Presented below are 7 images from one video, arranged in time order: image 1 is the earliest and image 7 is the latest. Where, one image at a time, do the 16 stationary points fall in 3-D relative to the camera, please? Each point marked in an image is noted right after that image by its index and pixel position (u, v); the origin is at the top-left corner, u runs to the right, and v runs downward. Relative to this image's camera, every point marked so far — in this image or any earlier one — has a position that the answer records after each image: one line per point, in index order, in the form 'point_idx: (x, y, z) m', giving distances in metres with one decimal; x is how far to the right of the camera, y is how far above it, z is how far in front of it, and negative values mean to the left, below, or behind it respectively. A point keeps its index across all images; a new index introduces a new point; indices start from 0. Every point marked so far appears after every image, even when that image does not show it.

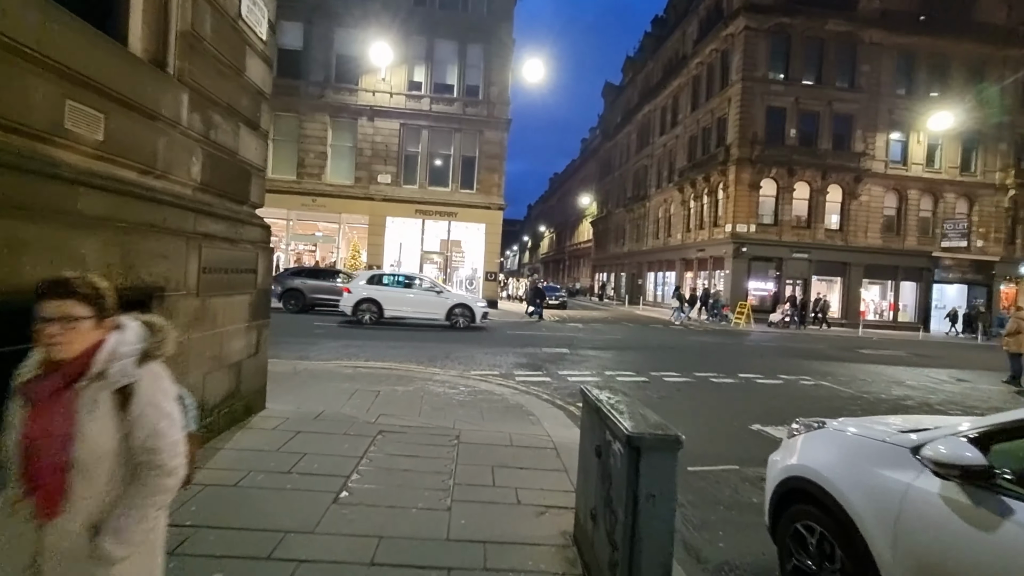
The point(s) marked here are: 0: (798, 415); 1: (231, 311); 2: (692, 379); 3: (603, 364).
0: (+5.0, -2.2, +9.0) m
1: (-3.3, -0.3, +6.0) m
2: (+4.1, -2.1, +11.6) m
3: (+2.4, -2.0, +13.7) m
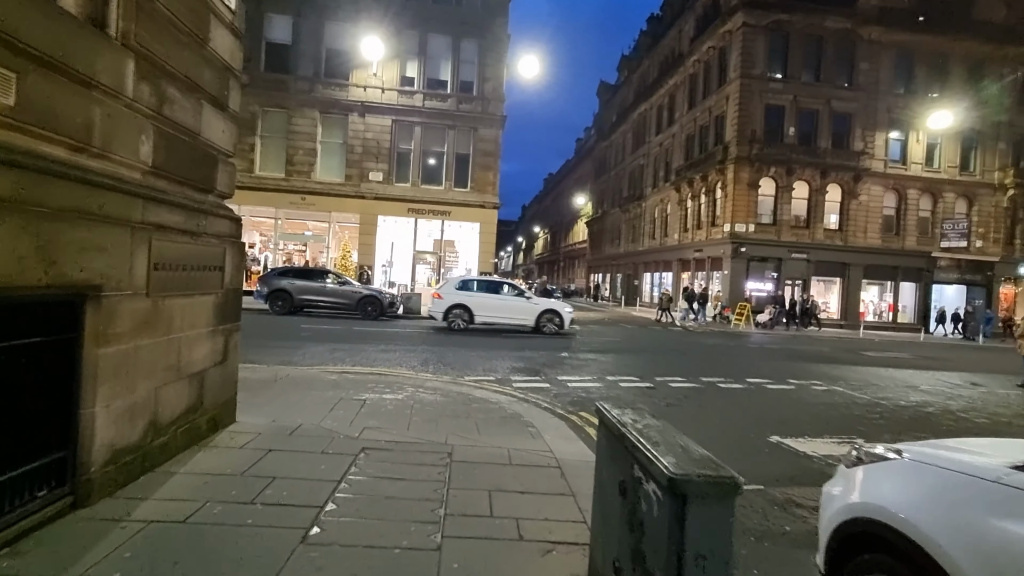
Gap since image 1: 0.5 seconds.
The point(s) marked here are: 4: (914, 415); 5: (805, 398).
0: (+5.0, -2.2, +8.3) m
1: (-3.3, -0.3, +5.3) m
2: (+4.0, -2.1, +11.0) m
3: (+2.3, -2.0, +13.0) m
4: (+7.3, -2.3, +9.3) m
5: (+5.9, -2.2, +10.3) m
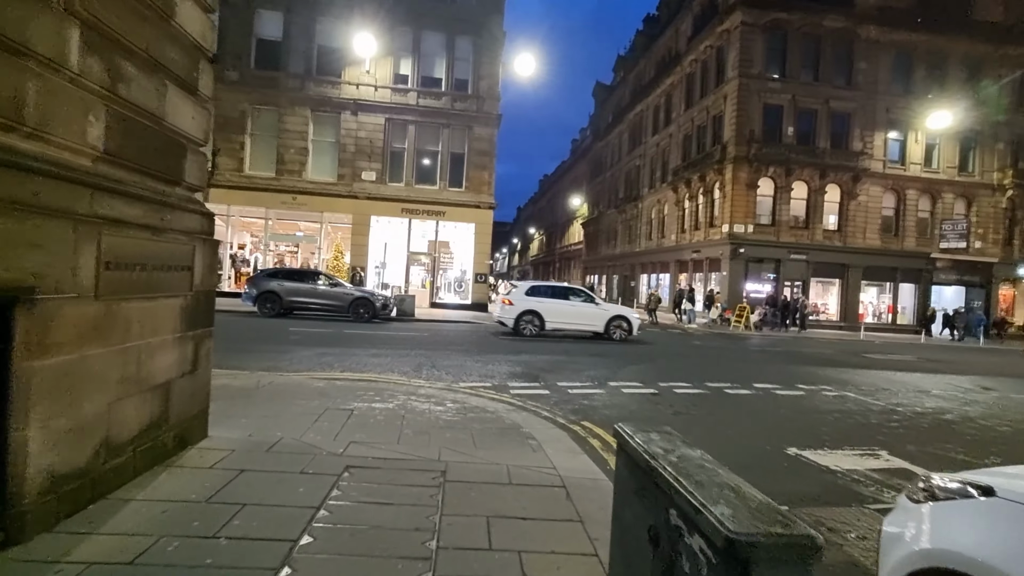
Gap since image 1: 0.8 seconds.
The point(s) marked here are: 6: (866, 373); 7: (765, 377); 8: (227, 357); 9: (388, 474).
0: (+4.9, -2.2, +7.9) m
1: (-3.3, -0.3, +4.7) m
2: (+3.9, -2.1, +10.5) m
3: (+2.2, -2.1, +12.5) m
4: (+7.3, -2.3, +8.8) m
5: (+5.9, -2.2, +9.8) m
6: (+9.7, -2.4, +14.0) m
7: (+6.5, -2.3, +13.1) m
8: (-6.5, -1.6, +11.6) m
9: (-1.3, -1.9, +5.2) m
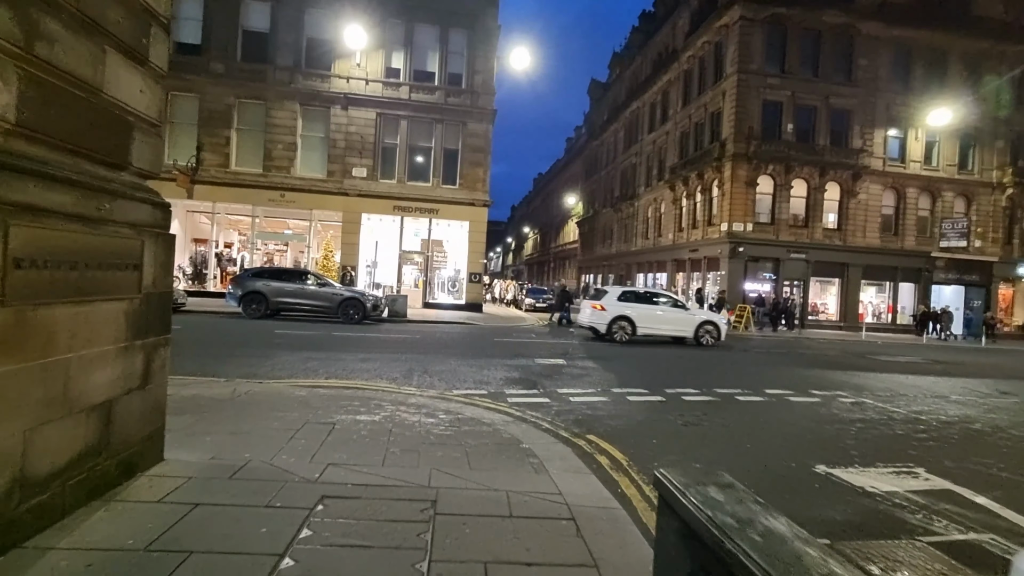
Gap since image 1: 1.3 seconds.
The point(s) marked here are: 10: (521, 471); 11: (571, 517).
0: (+4.9, -2.2, +7.2) m
1: (-3.3, -0.3, +4.0) m
2: (+3.9, -2.1, +9.9) m
3: (+2.2, -2.1, +11.8) m
4: (+7.2, -2.3, +8.2) m
5: (+5.8, -2.2, +9.2) m
6: (+9.6, -2.4, +13.4) m
7: (+6.4, -2.3, +12.5) m
8: (-6.6, -1.6, +10.8) m
9: (-1.3, -1.9, +4.4) m
10: (+0.1, -2.0, +5.7) m
11: (+0.5, -2.1, +4.6) m
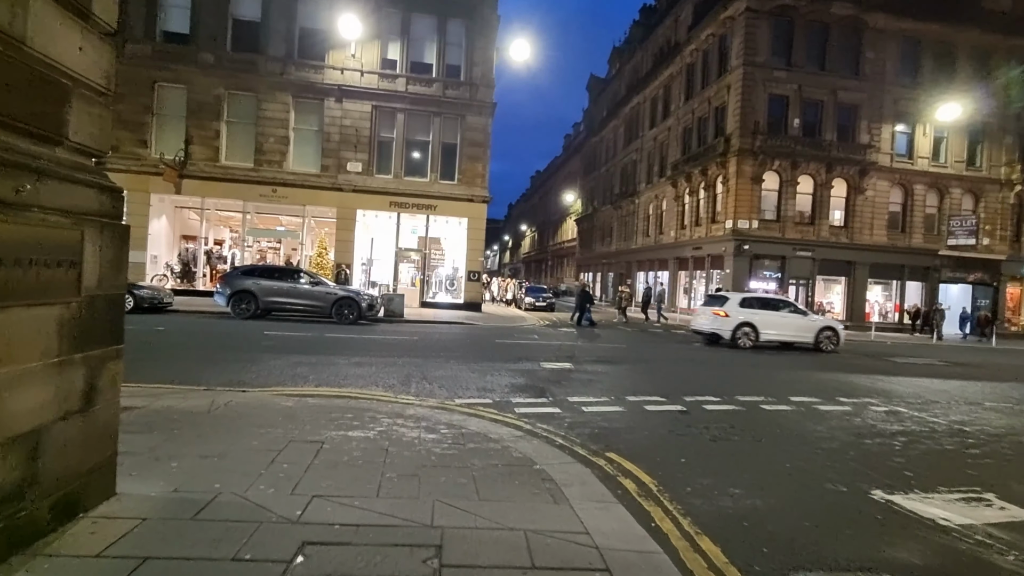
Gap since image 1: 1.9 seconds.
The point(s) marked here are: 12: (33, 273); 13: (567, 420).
0: (+5.1, -2.2, +6.5) m
1: (-3.1, -0.3, +3.2) m
2: (+4.0, -2.1, +9.1) m
3: (+2.3, -2.1, +11.1) m
4: (+7.4, -2.3, +7.5) m
5: (+5.9, -2.2, +8.5) m
6: (+9.7, -2.3, +12.7) m
7: (+6.5, -2.3, +11.7) m
8: (-6.4, -1.6, +10.0) m
9: (-1.1, -1.9, +3.6) m
10: (+0.2, -2.1, +4.9) m
11: (+0.7, -2.1, +3.8) m
12: (-3.1, +0.1, +3.3) m
13: (+0.9, -2.1, +8.0) m
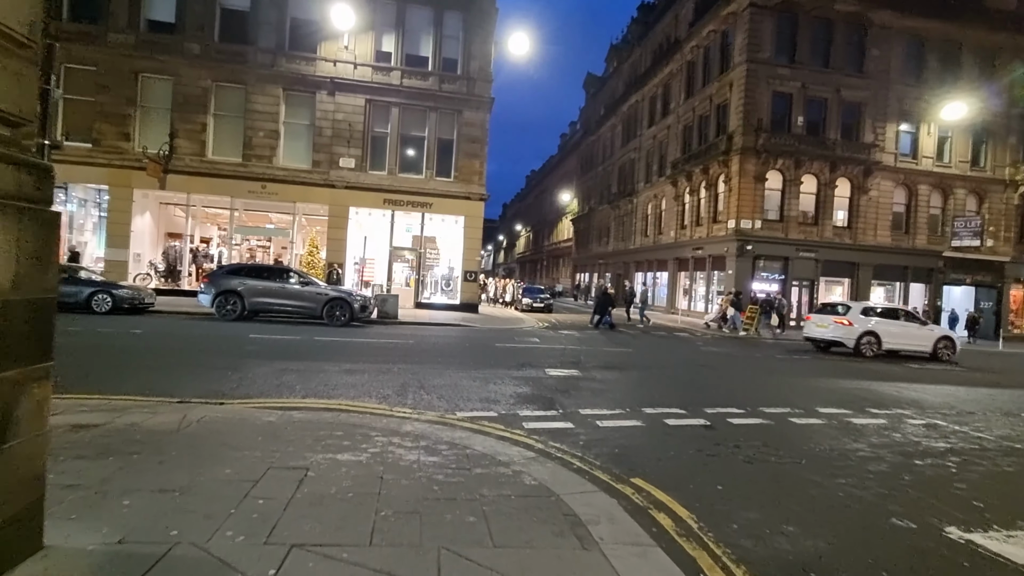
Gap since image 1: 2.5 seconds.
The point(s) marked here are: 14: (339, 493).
0: (+5.2, -2.3, +5.7) m
1: (-2.9, -0.3, +2.3) m
2: (+4.1, -2.2, +8.4) m
3: (+2.4, -2.1, +10.3) m
4: (+7.5, -2.4, +6.8) m
5: (+6.1, -2.3, +7.7) m
6: (+9.8, -2.4, +12.0) m
7: (+6.6, -2.3, +11.0) m
8: (-6.3, -1.6, +9.1) m
9: (-0.9, -1.9, +2.8) m
10: (+0.4, -2.1, +4.1) m
11: (+0.9, -2.1, +3.0) m
12: (-2.9, +0.1, +2.5) m
13: (+1.0, -2.1, +7.2) m
14: (-1.6, -1.9, +4.8) m
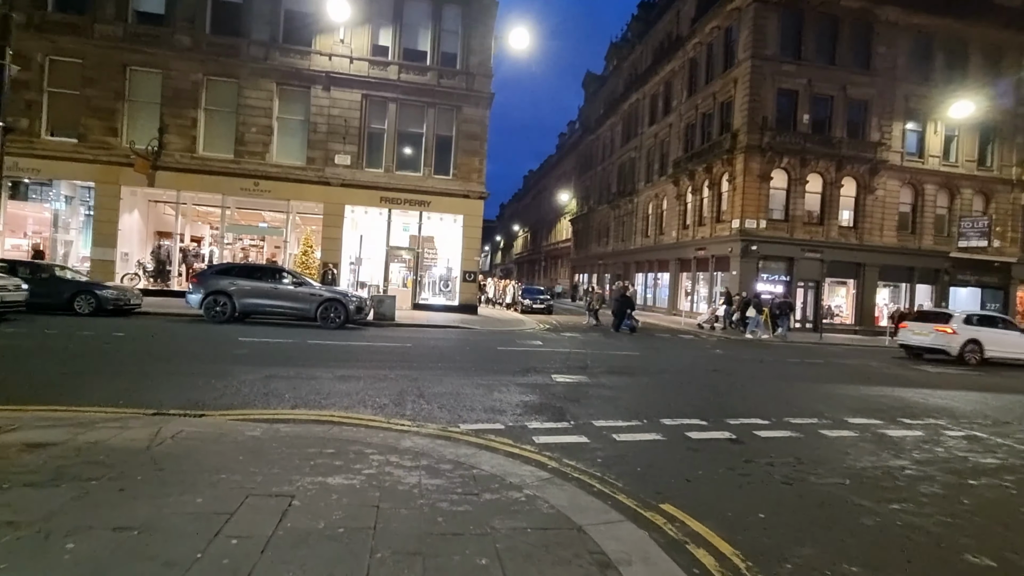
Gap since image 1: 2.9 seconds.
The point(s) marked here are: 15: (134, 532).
0: (+5.3, -2.3, +5.1) m
1: (-2.8, -0.3, +1.6) m
2: (+4.2, -2.2, +7.7) m
3: (+2.5, -2.1, +9.6) m
4: (+7.6, -2.4, +6.1) m
5: (+6.2, -2.3, +7.1) m
6: (+9.9, -2.4, +11.4) m
7: (+6.7, -2.4, +10.4) m
8: (-6.2, -1.6, +8.4) m
9: (-0.8, -1.9, +2.1) m
10: (+0.6, -2.1, +3.4) m
11: (+1.0, -2.1, +2.3) m
12: (-2.8, +0.1, +1.8) m
13: (+1.1, -2.1, +6.5) m
14: (-1.5, -1.9, +4.1) m
15: (-2.8, -1.8, +3.8) m
